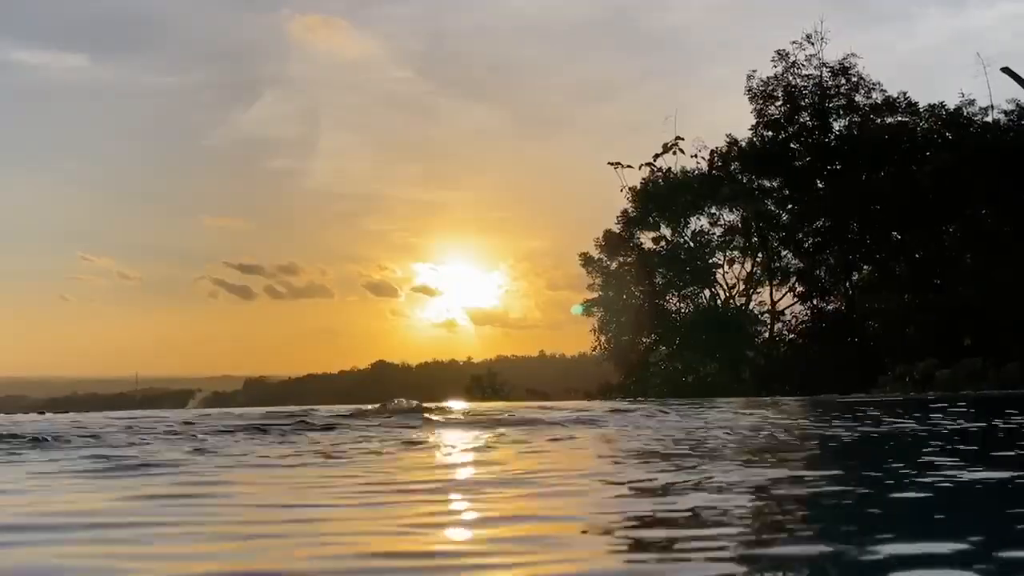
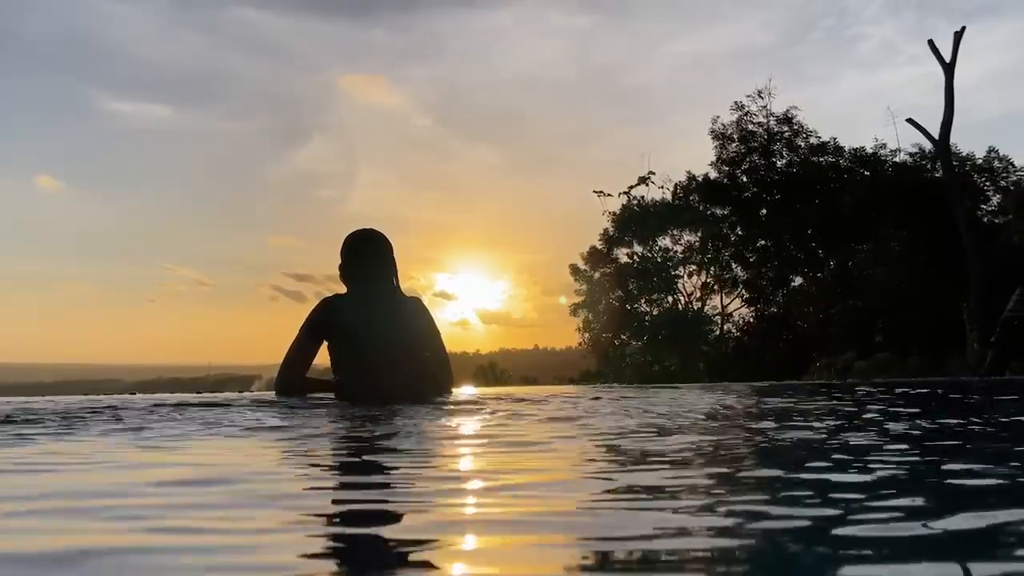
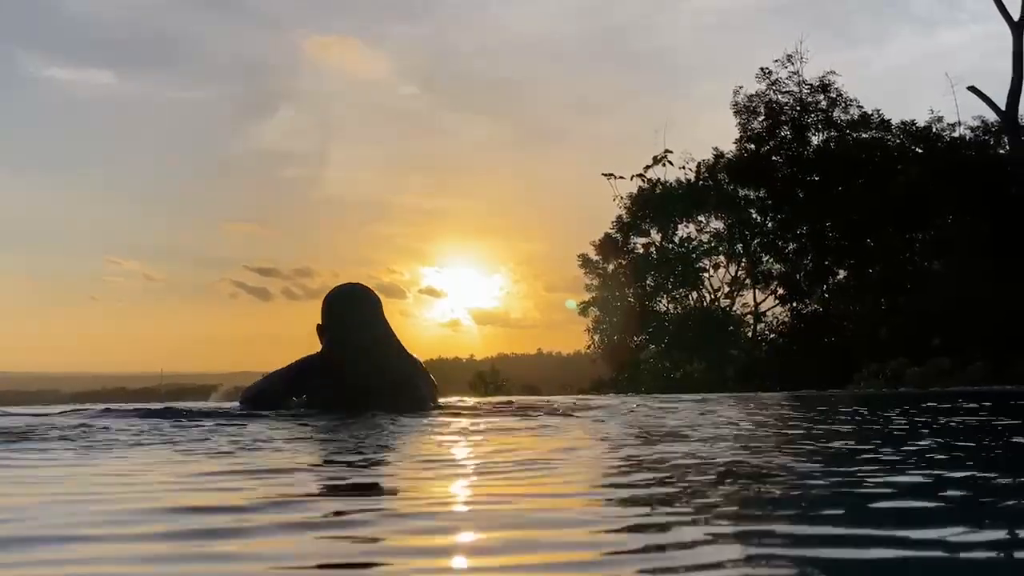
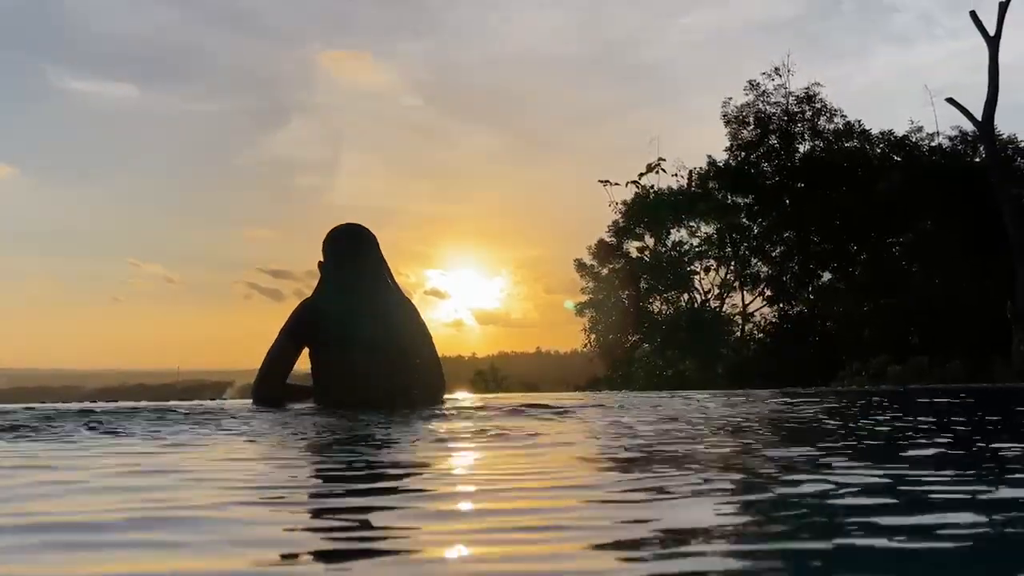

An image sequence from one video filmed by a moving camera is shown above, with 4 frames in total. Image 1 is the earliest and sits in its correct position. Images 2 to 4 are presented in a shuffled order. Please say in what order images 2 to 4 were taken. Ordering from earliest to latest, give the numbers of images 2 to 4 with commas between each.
3, 4, 2
